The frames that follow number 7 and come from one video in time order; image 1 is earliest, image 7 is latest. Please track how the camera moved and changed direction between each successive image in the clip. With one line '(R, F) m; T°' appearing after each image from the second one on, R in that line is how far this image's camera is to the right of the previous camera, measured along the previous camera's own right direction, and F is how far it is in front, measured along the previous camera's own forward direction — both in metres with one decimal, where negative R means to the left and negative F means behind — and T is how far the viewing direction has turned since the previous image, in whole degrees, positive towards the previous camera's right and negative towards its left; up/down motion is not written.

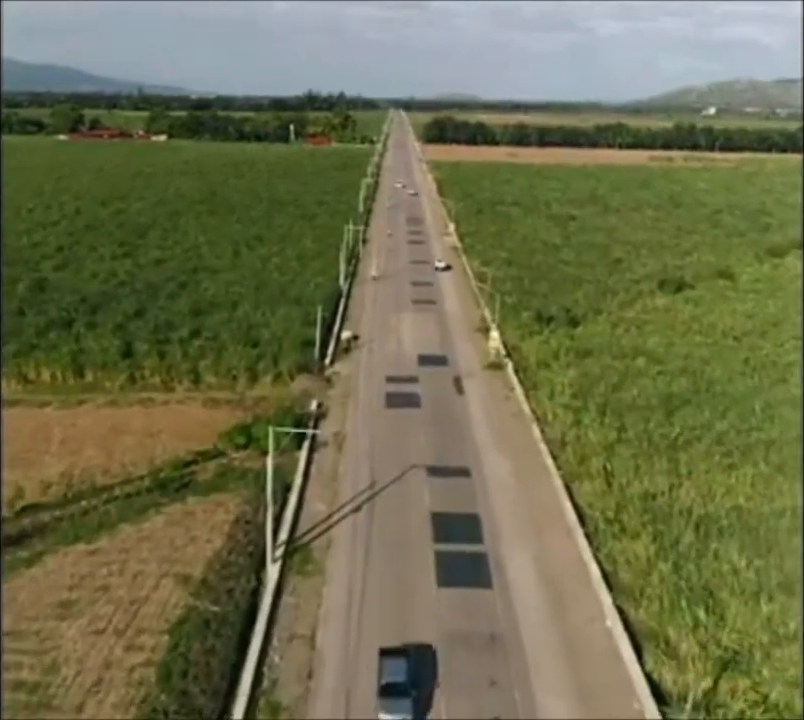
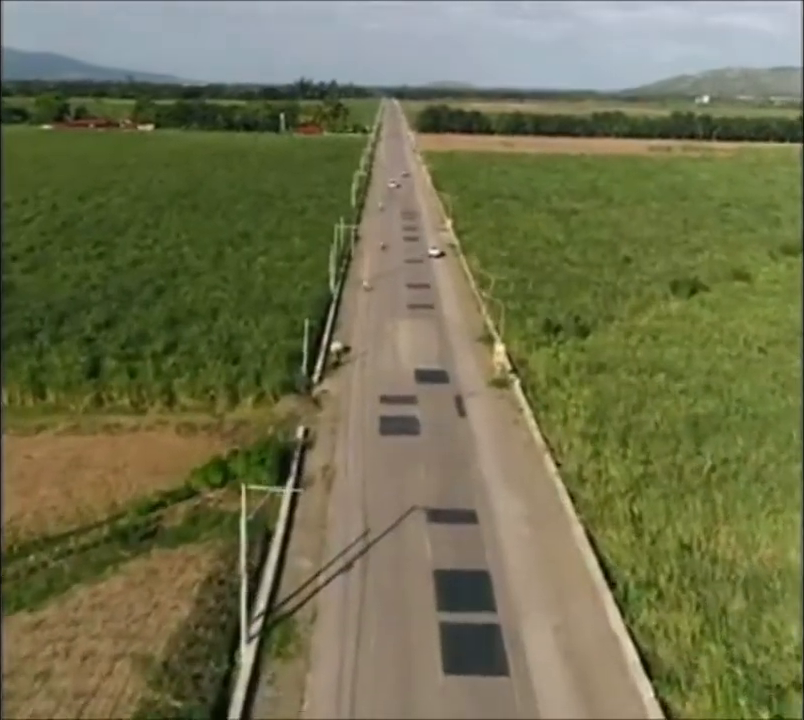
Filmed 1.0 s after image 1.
(-0.1, +2.5) m; 0°
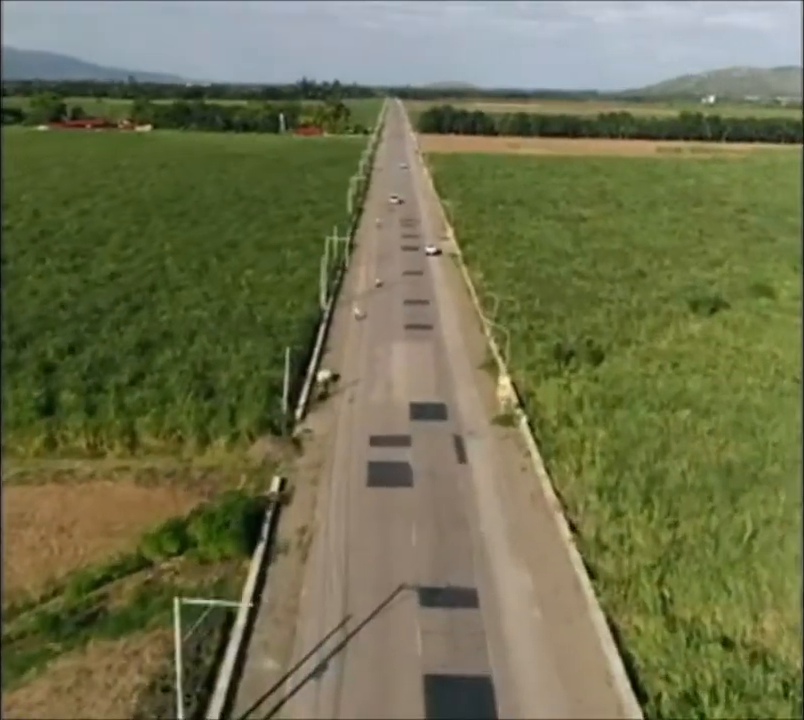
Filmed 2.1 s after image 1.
(+0.3, +2.7) m; 0°
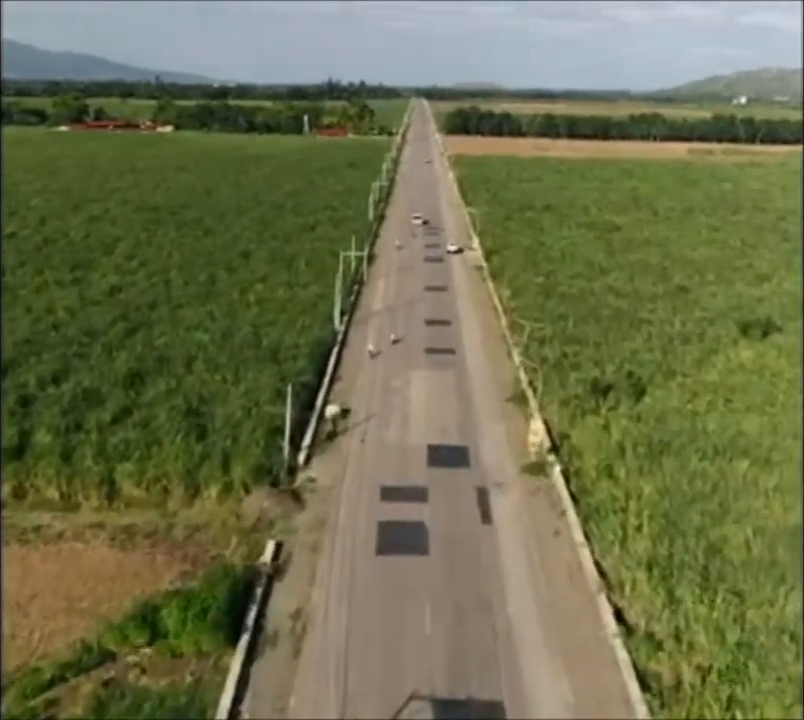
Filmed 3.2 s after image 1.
(+0.2, +2.6) m; -2°
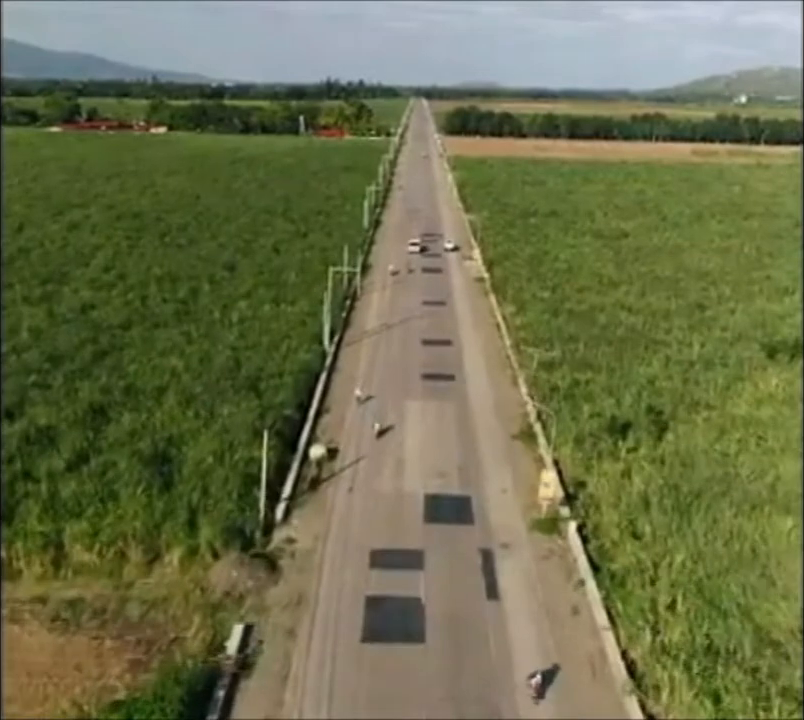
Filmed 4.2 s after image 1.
(+0.1, +2.5) m; 0°
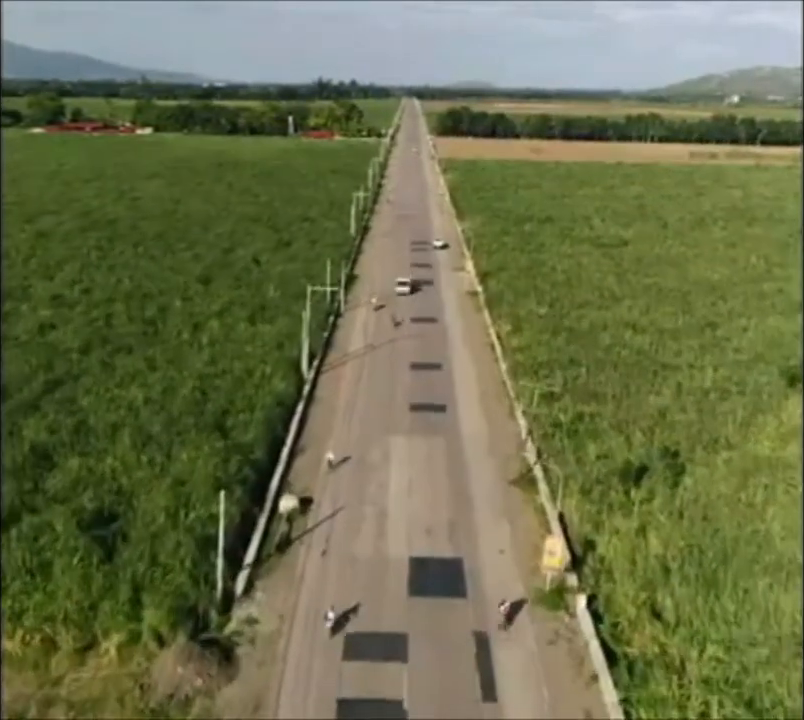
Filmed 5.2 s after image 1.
(+0.2, +2.4) m; 0°
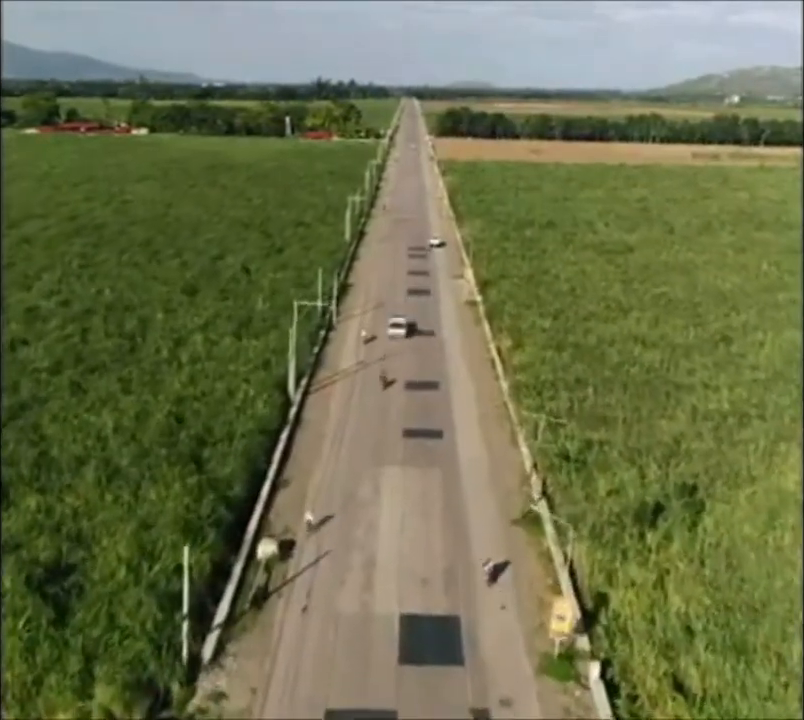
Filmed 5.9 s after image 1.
(+0.2, +1.7) m; 0°
